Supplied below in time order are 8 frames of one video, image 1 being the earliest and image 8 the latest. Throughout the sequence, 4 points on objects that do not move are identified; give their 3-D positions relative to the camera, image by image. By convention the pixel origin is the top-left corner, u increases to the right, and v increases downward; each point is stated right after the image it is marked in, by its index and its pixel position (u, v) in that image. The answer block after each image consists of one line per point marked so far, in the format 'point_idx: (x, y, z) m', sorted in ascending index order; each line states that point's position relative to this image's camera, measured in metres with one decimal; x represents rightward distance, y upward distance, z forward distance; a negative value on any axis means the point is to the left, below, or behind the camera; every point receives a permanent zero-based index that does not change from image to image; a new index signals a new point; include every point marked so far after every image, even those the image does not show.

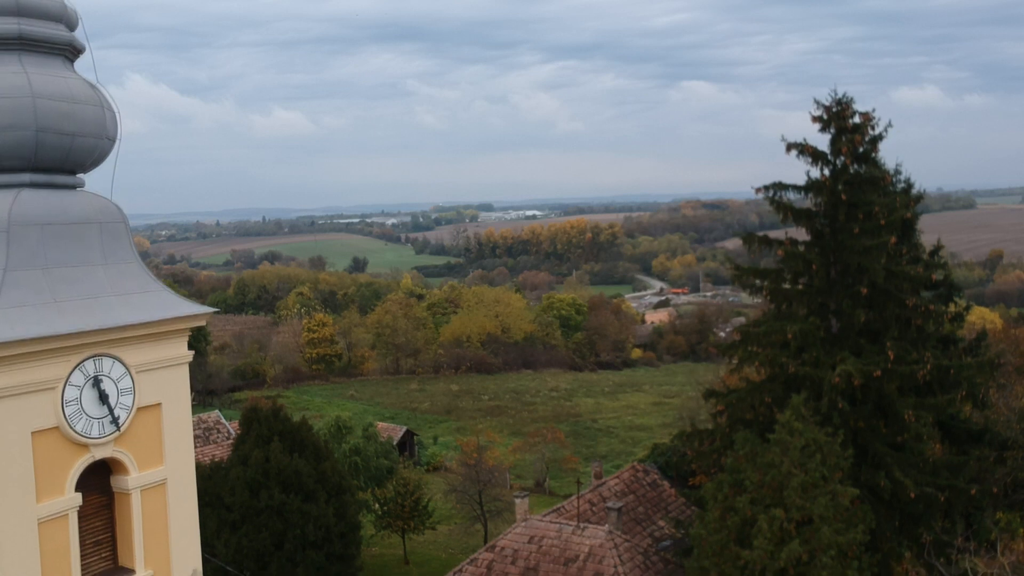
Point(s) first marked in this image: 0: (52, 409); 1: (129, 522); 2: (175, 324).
0: (-3.5, -0.9, +6.7) m
1: (-3.2, -1.9, +7.3) m
2: (-2.9, -0.3, +7.5) m
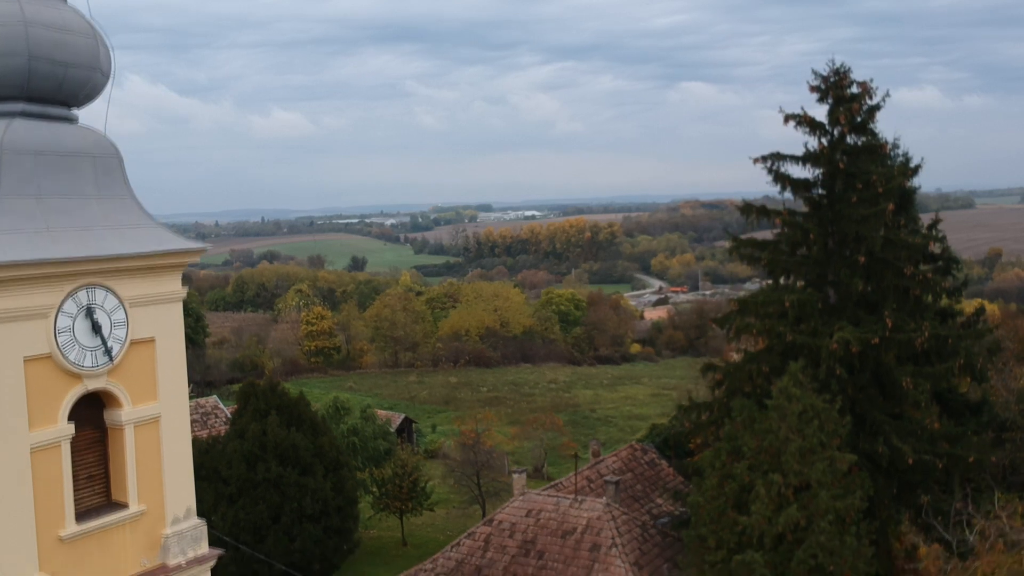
0: (-3.5, -0.4, +6.7) m
1: (-3.2, -1.4, +7.3) m
2: (-2.9, +0.3, +7.4) m
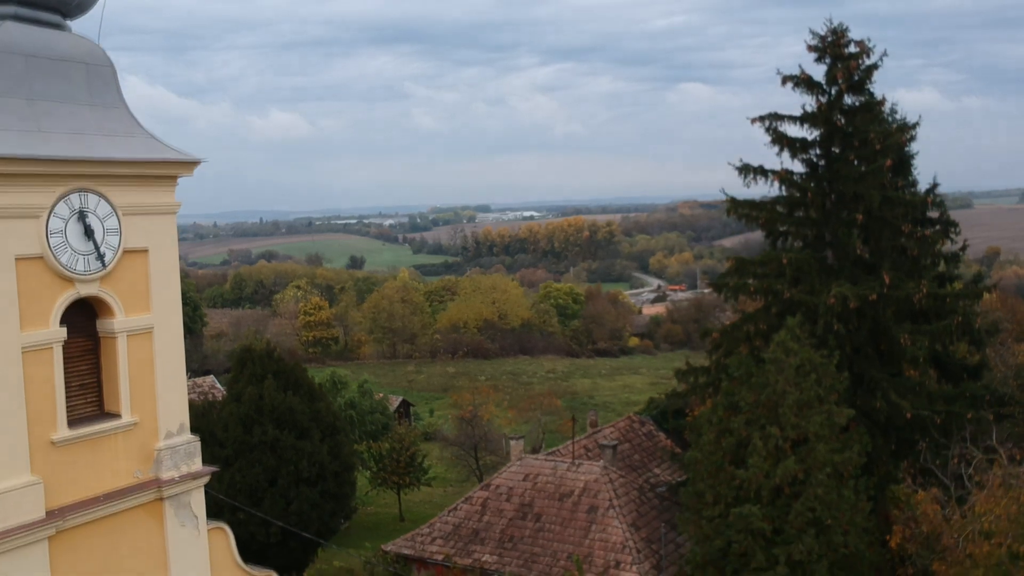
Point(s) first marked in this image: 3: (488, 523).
0: (-3.6, +0.4, +6.6) m
1: (-3.2, -0.6, +7.2) m
2: (-2.9, +1.0, +7.4) m
3: (-0.5, -4.6, +17.4) m
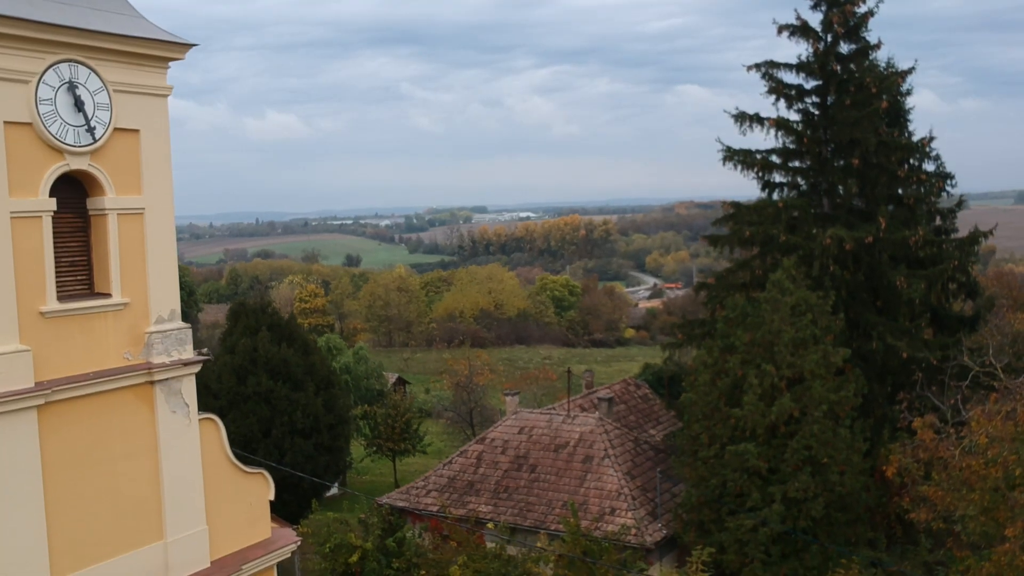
0: (-3.6, +1.4, +6.6) m
1: (-3.3, +0.4, +7.2) m
2: (-3.0, +2.0, +7.3) m
3: (-0.6, -3.7, +17.4) m
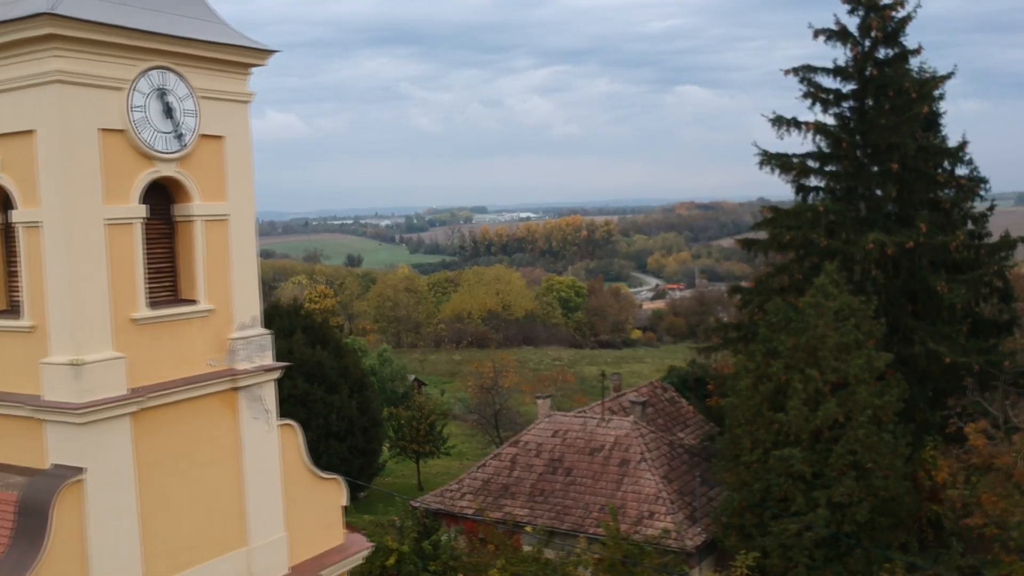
0: (-2.9, +1.3, +6.5) m
1: (-2.6, +0.3, +7.1) m
2: (-2.3, +1.9, +7.3) m
3: (+0.1, -3.7, +17.4) m
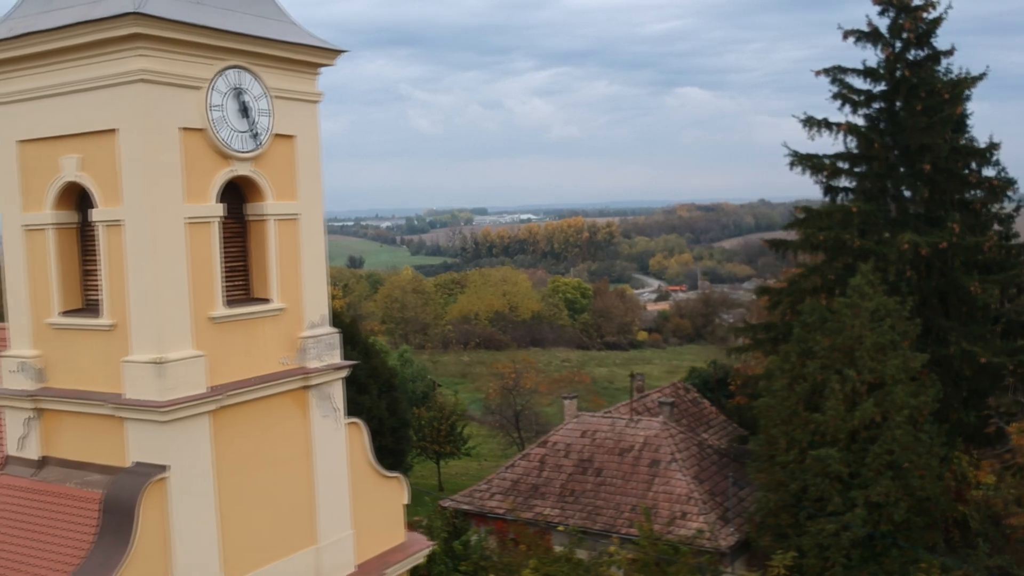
0: (-2.3, +1.3, +6.6) m
1: (-2.0, +0.3, +7.2) m
2: (-1.7, +1.9, +7.4) m
3: (+0.7, -3.8, +17.4) m
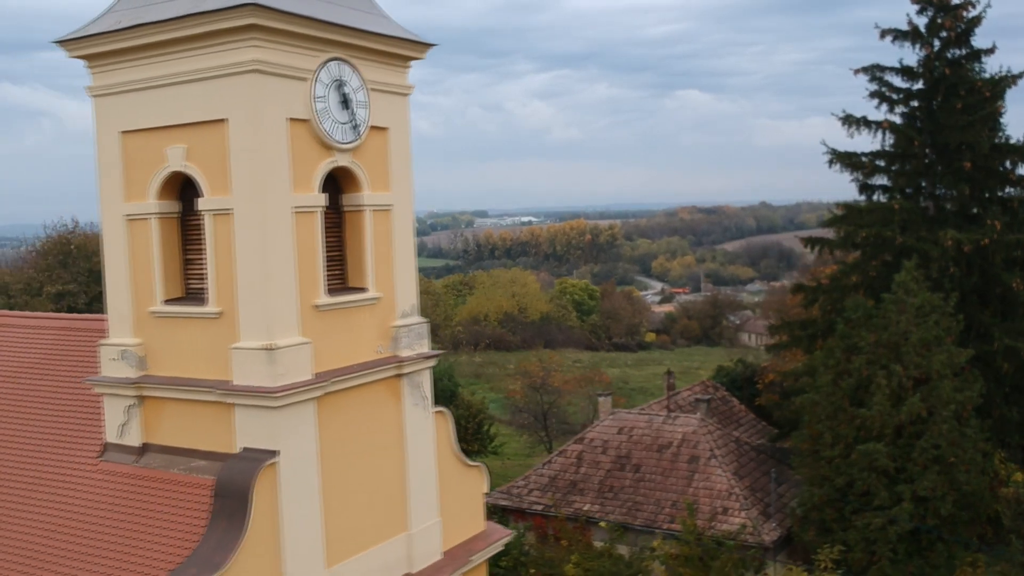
0: (-1.6, +1.4, +6.7) m
1: (-1.3, +0.4, +7.3) m
2: (-0.9, +2.0, +7.5) m
3: (+1.5, -3.7, +17.5) m
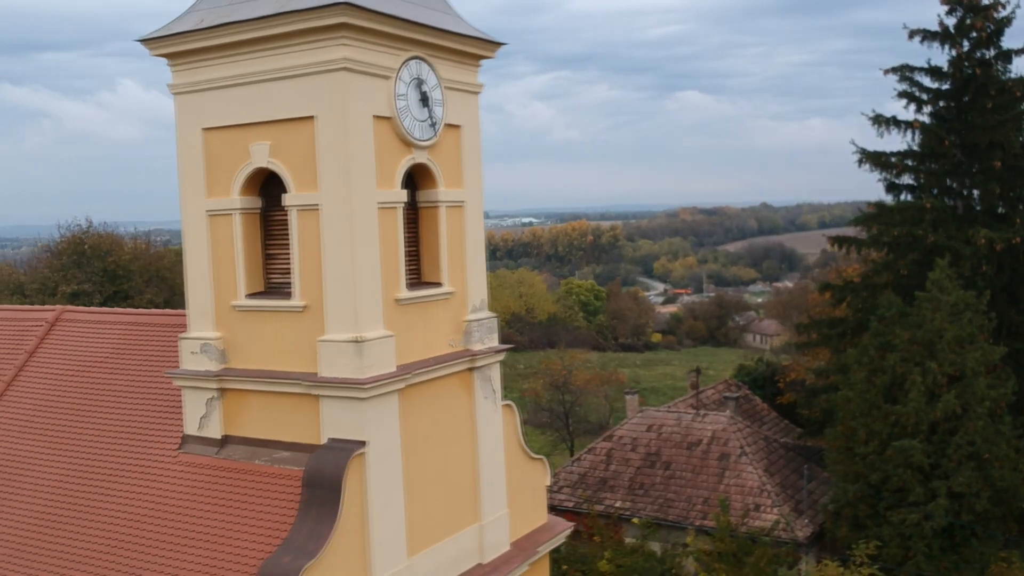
0: (-1.0, +1.5, +6.8) m
1: (-0.6, +0.4, +7.4) m
2: (-0.3, +2.1, +7.6) m
3: (+2.1, -3.7, +17.6) m
